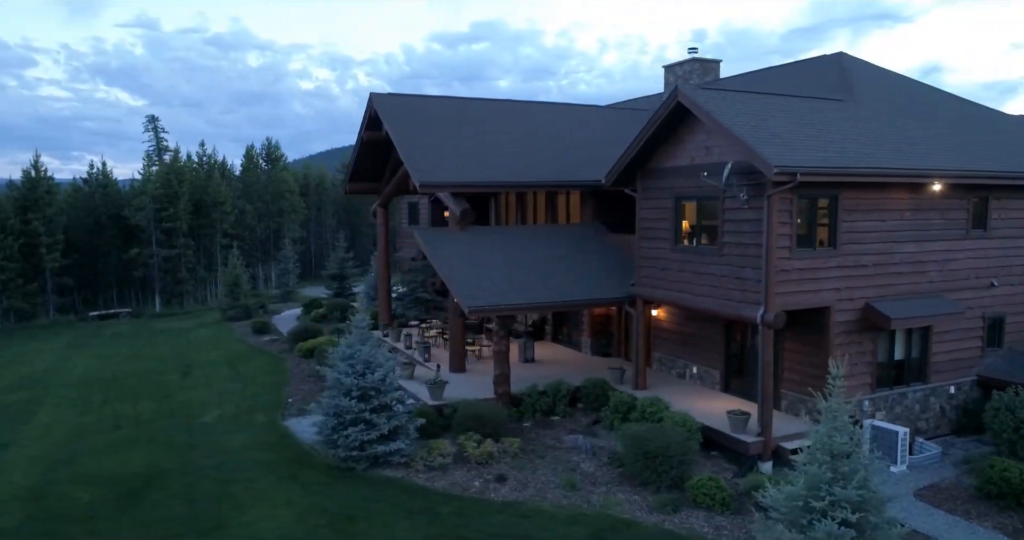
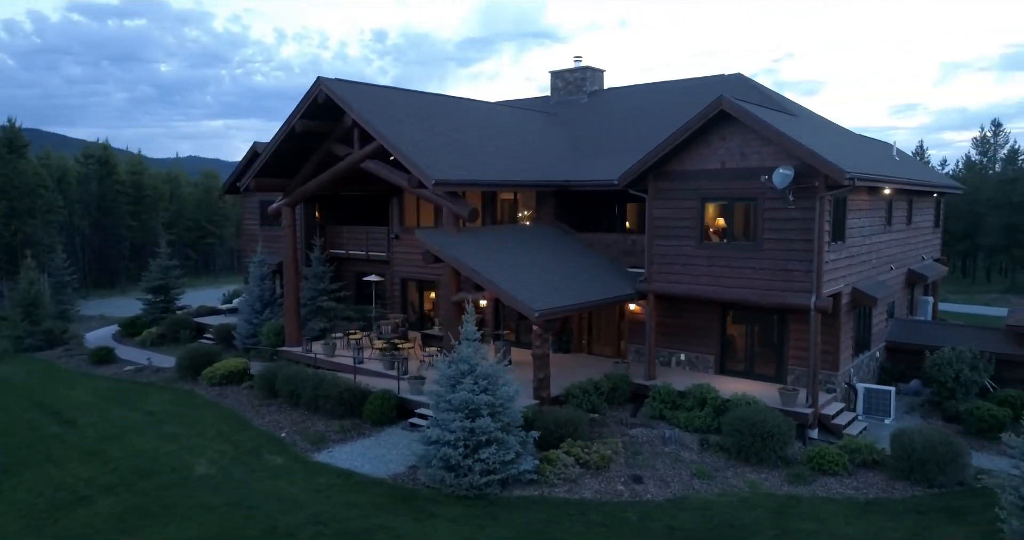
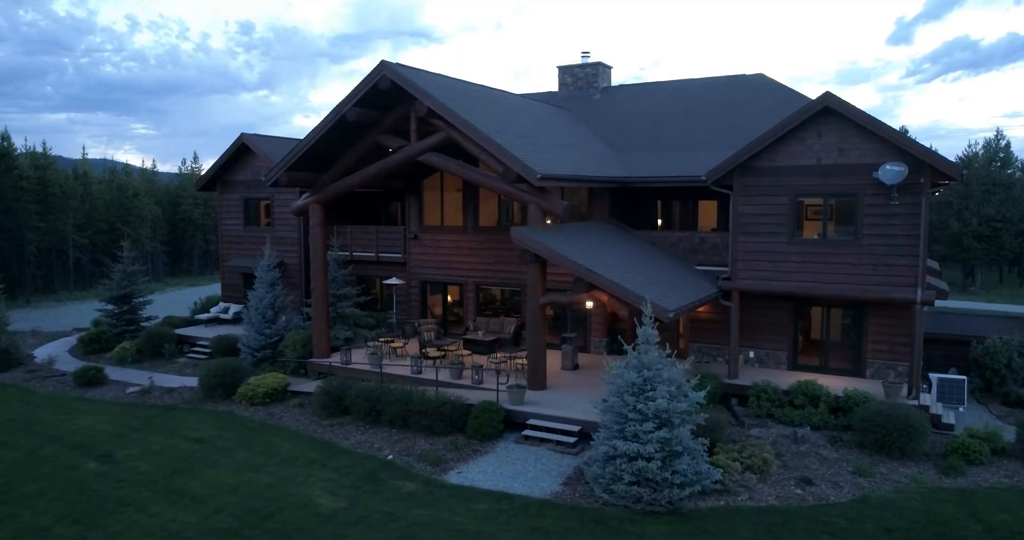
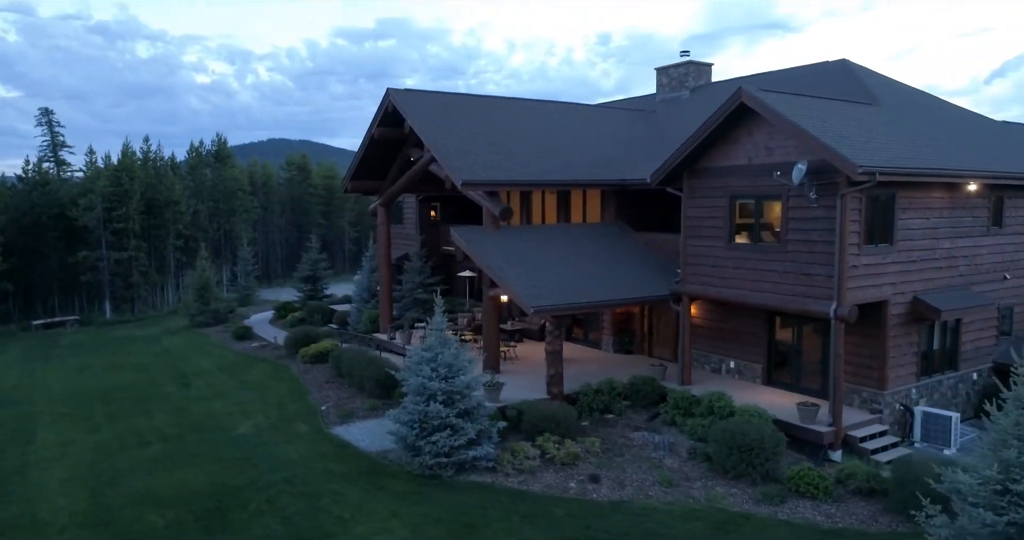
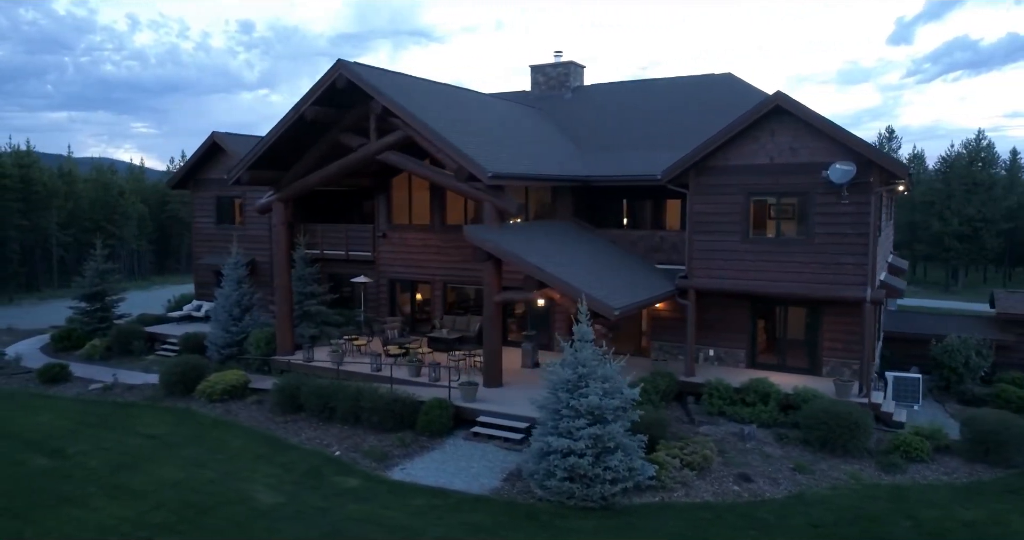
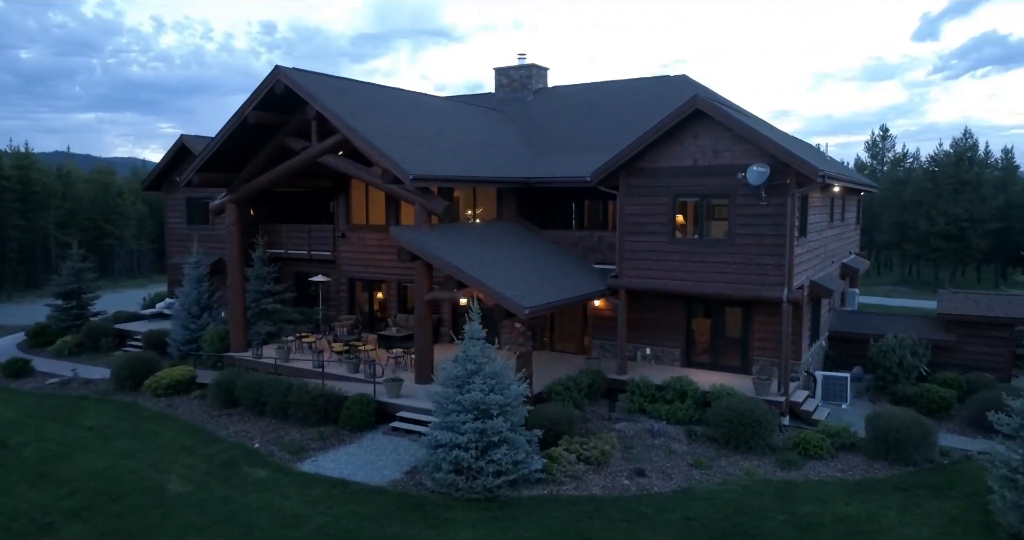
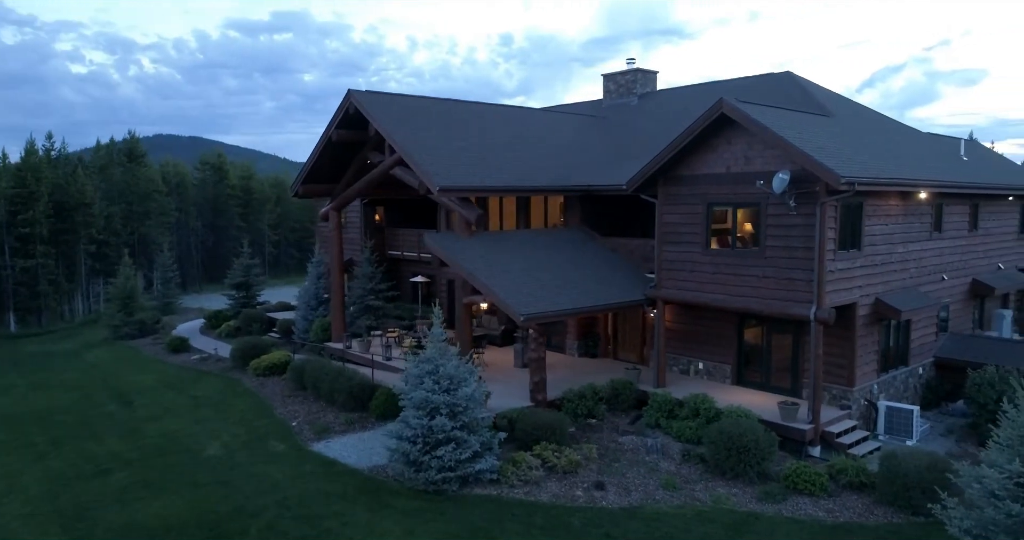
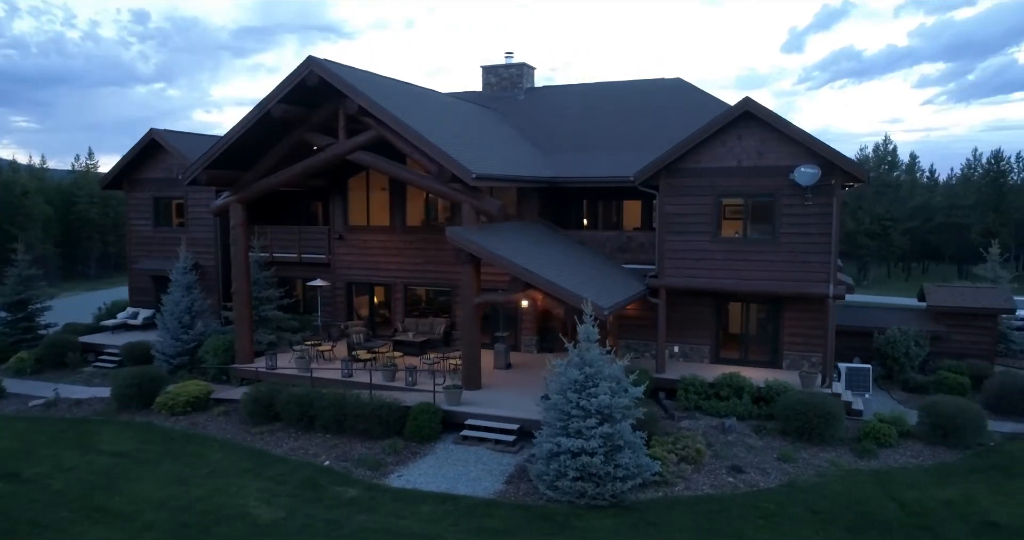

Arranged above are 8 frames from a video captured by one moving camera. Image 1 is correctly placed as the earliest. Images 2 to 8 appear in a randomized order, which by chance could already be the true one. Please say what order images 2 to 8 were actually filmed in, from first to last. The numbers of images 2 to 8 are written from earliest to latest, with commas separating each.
4, 7, 2, 6, 5, 3, 8
